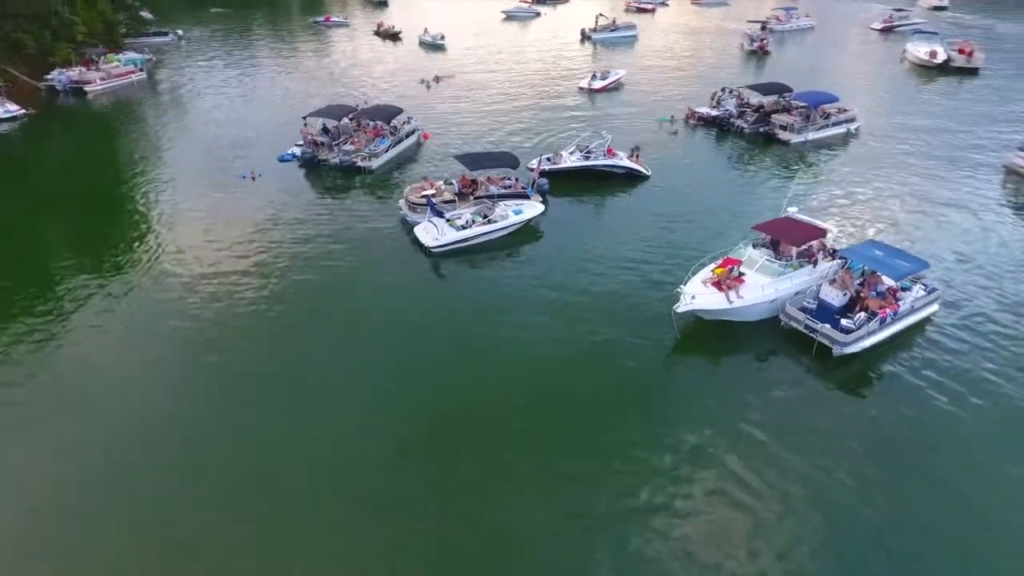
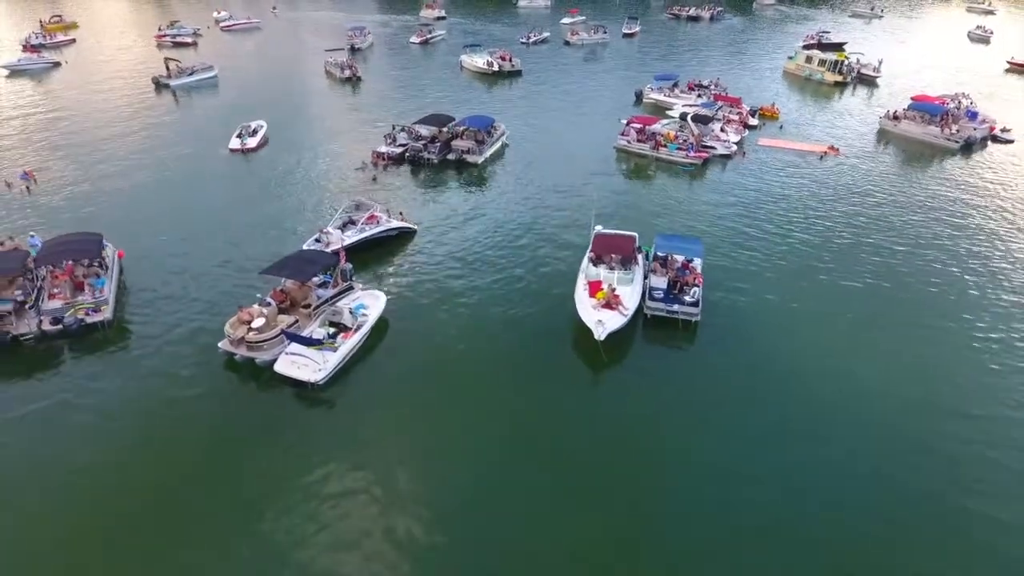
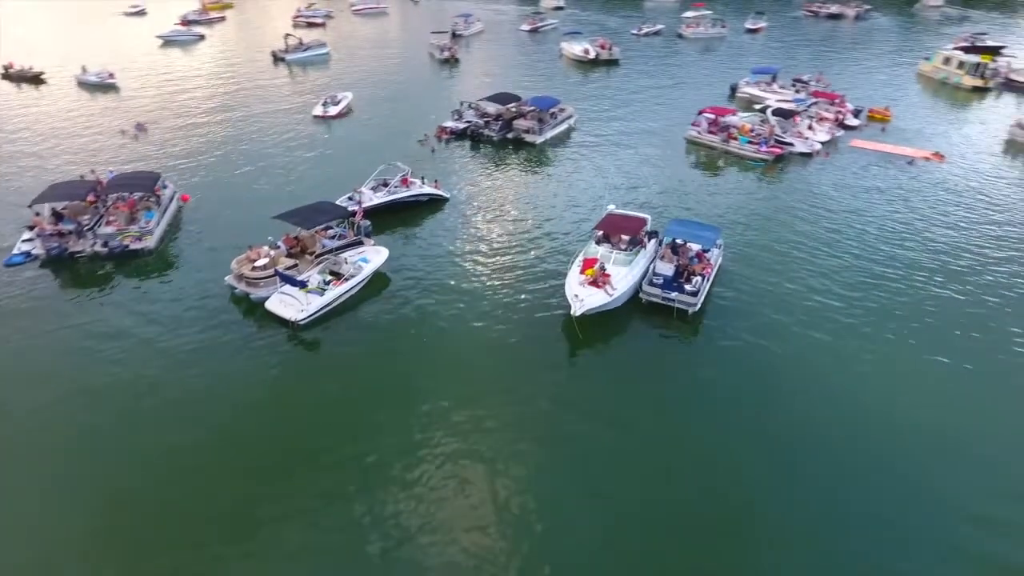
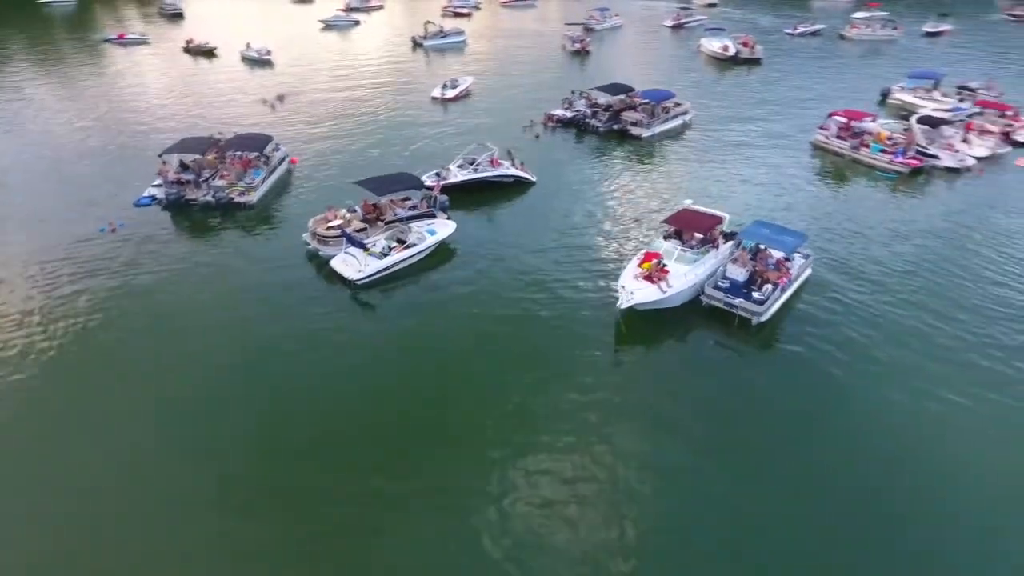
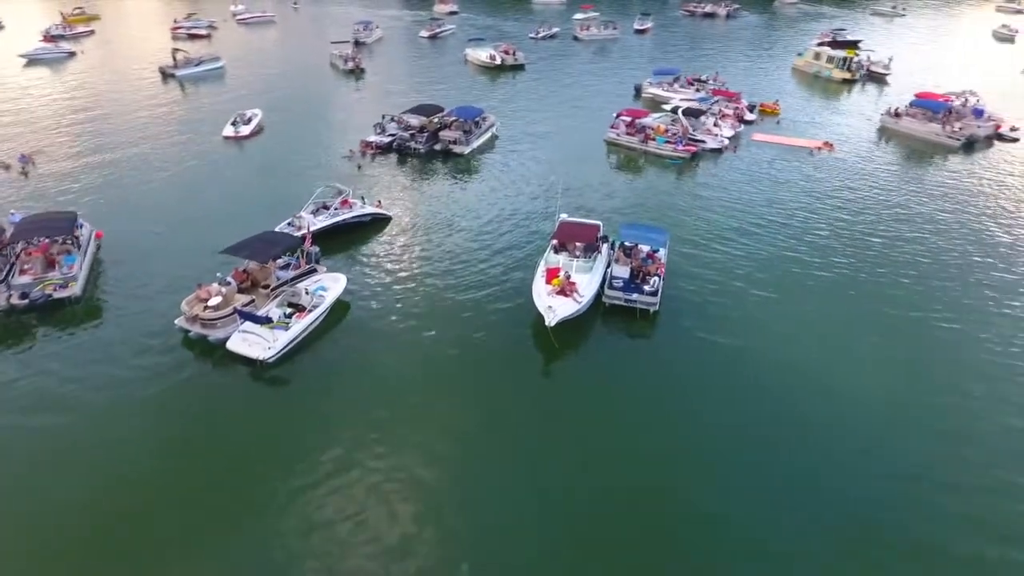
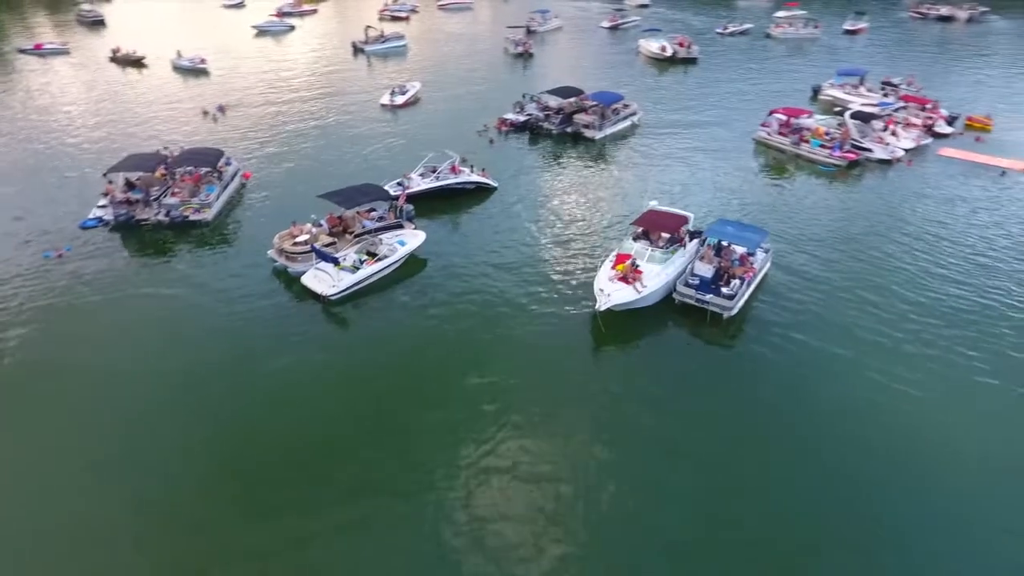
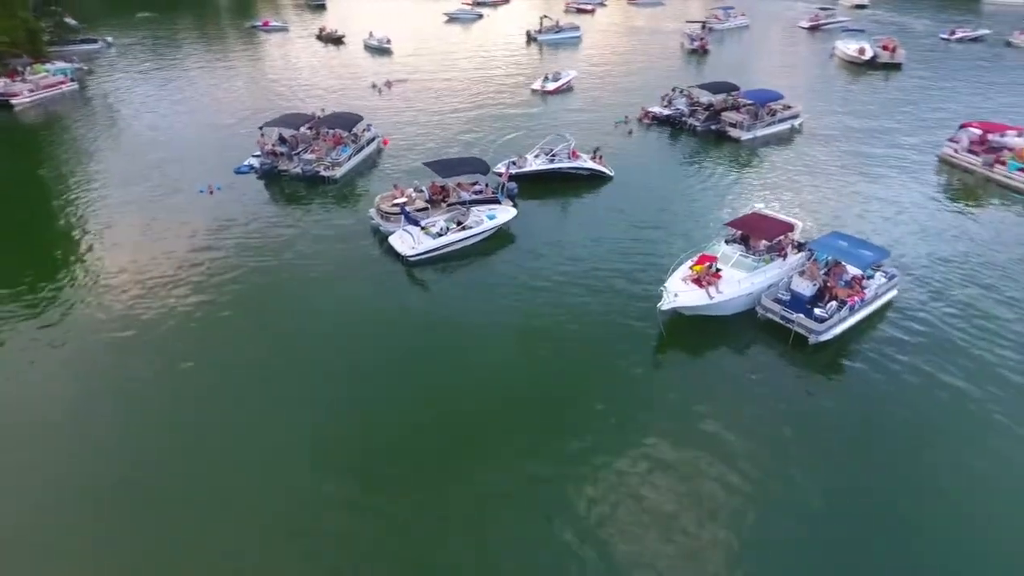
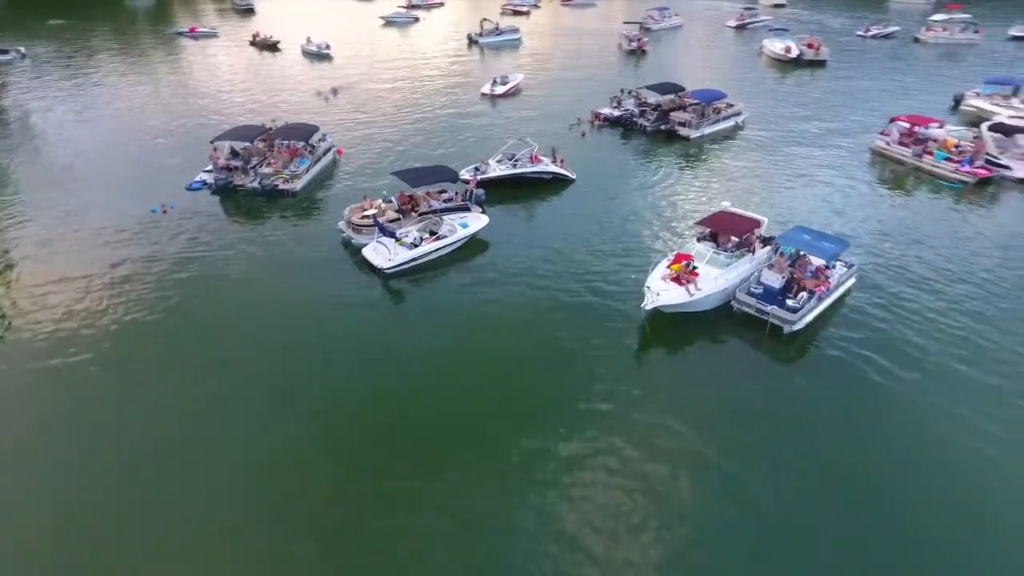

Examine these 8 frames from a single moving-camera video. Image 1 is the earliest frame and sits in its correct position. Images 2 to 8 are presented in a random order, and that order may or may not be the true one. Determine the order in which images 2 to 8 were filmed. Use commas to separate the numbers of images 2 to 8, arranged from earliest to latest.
7, 8, 4, 6, 3, 5, 2
